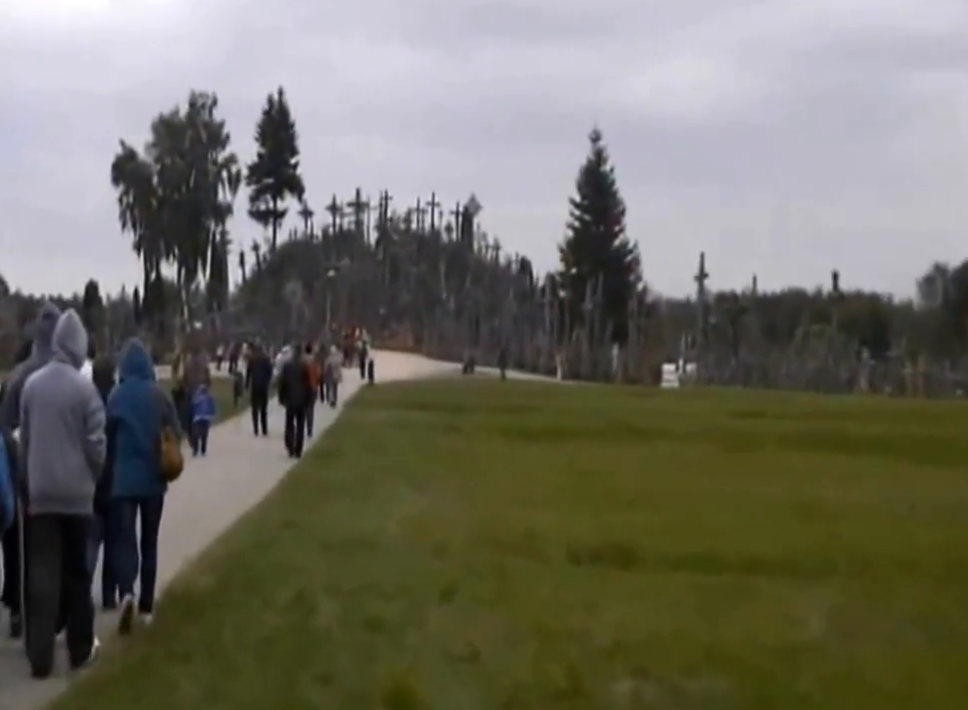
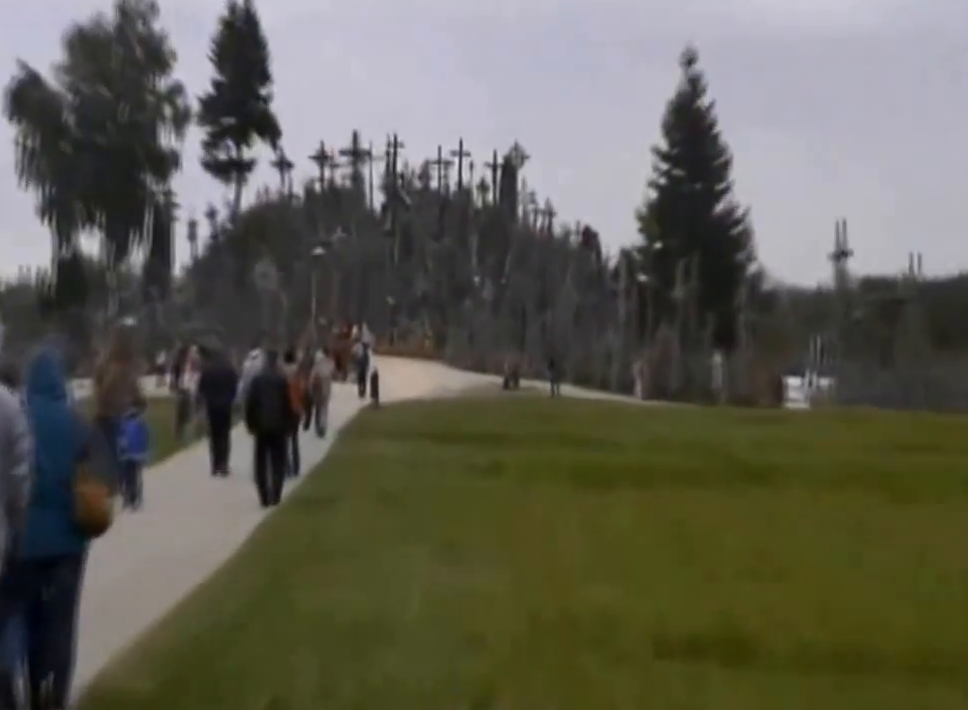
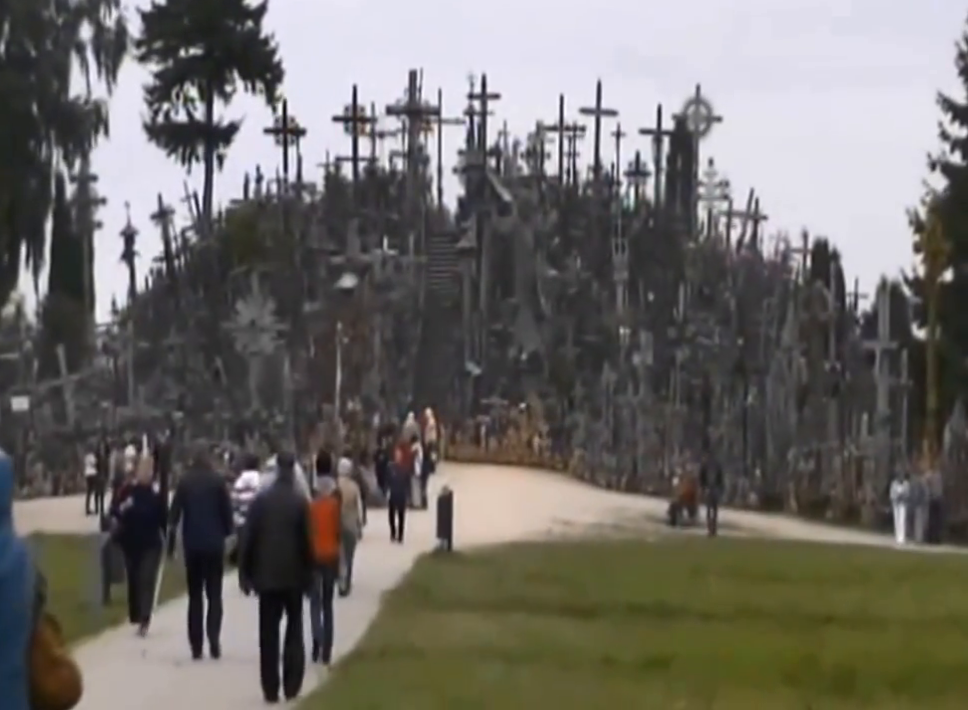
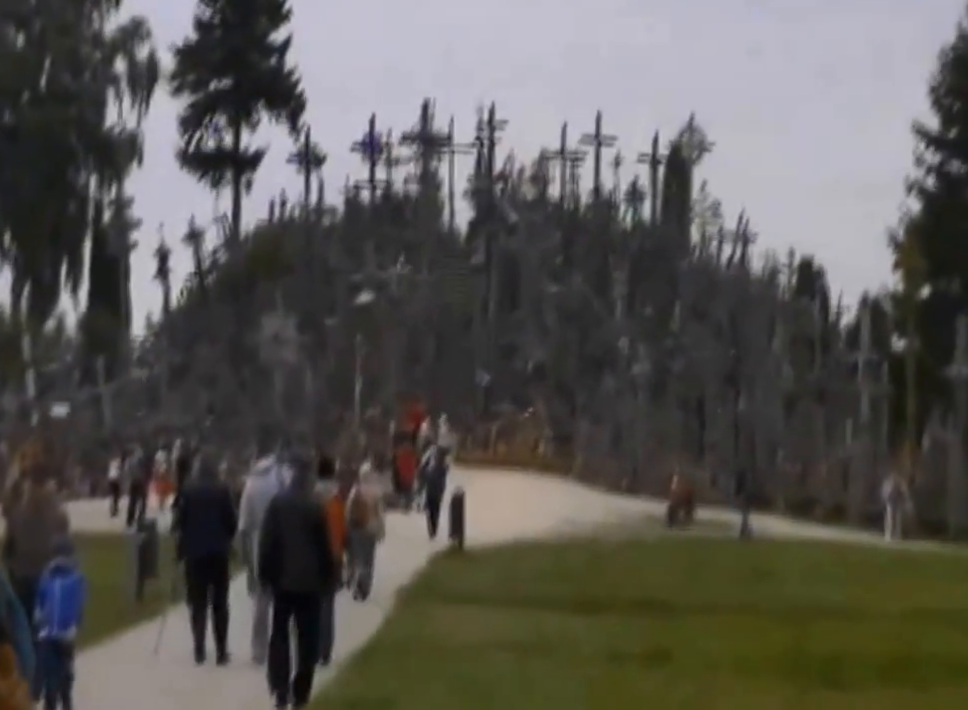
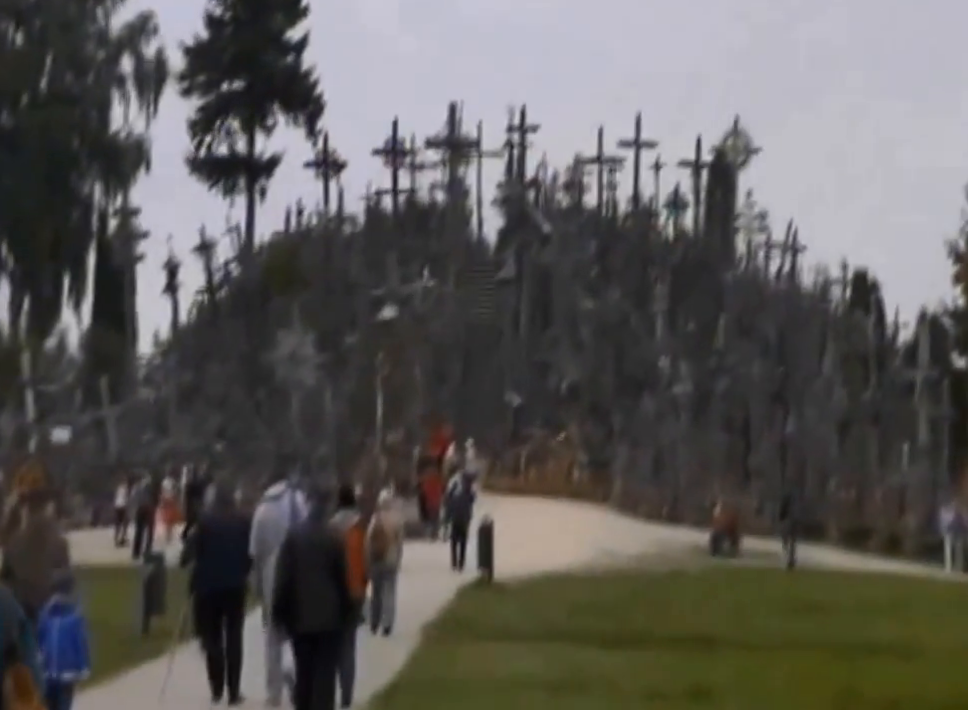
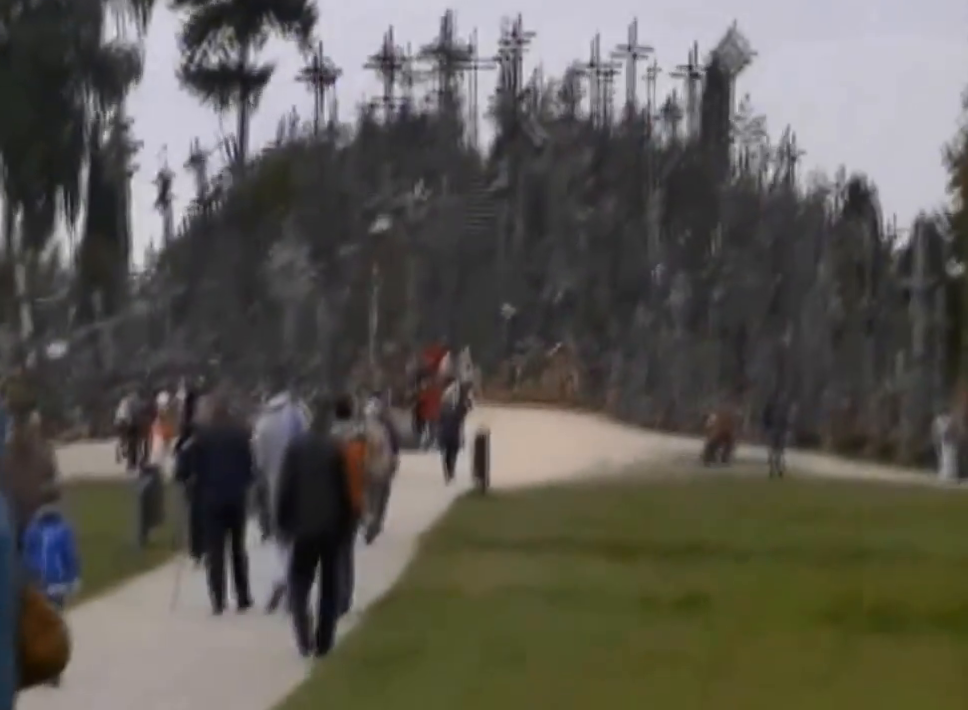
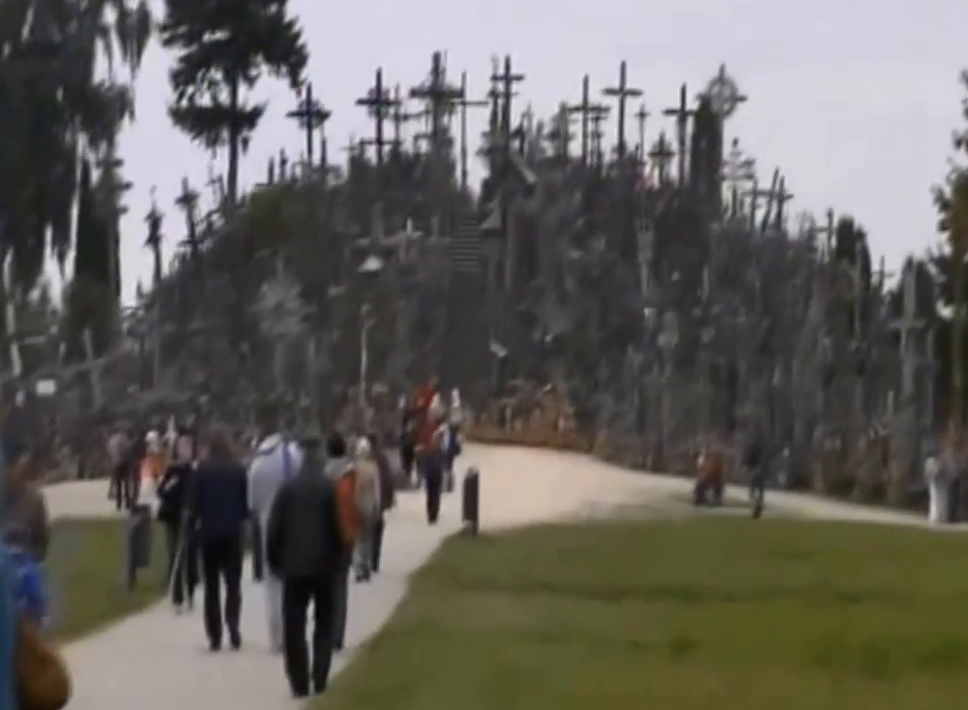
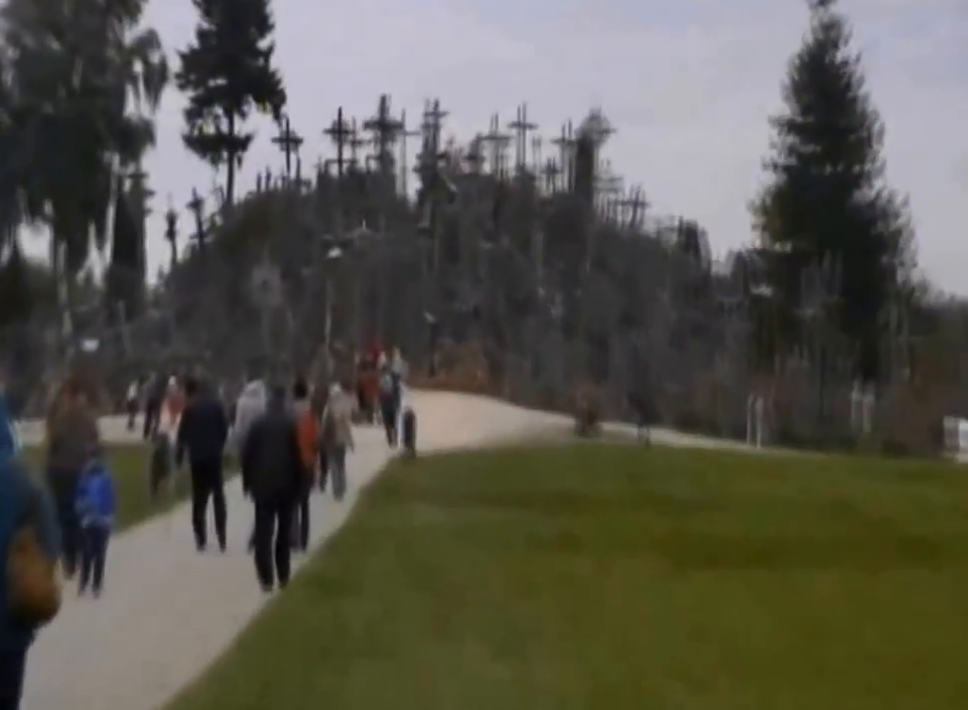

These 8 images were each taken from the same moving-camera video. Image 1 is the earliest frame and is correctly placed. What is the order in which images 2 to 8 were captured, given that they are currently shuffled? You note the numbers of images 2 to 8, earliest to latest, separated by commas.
2, 8, 4, 5, 6, 7, 3
